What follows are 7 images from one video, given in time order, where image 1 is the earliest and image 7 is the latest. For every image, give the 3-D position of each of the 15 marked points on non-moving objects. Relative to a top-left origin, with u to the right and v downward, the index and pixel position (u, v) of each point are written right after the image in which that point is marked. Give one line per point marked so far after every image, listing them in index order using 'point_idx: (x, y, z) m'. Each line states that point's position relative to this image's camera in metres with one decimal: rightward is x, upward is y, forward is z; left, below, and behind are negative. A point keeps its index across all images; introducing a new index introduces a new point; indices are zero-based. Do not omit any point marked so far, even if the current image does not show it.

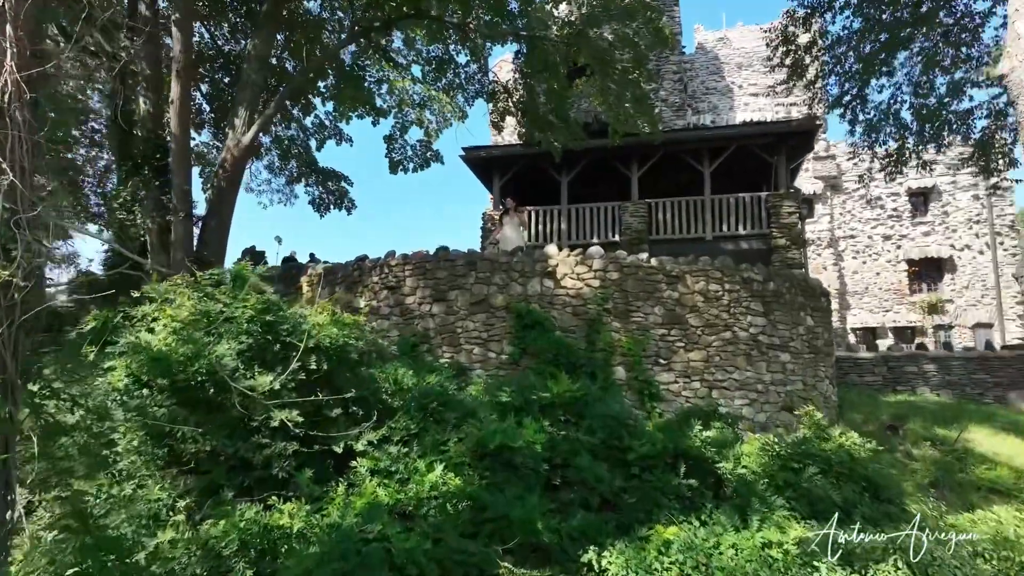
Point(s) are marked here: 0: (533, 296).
0: (+0.3, -0.1, +10.3) m
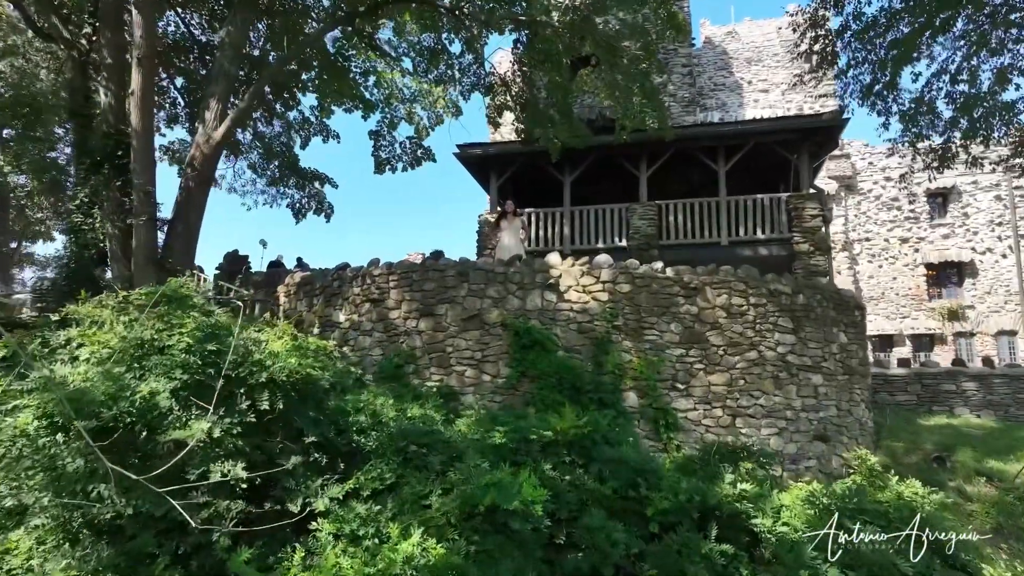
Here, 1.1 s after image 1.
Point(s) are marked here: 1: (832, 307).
0: (+0.3, -0.3, +9.1) m
1: (+4.5, -0.3, +9.9) m
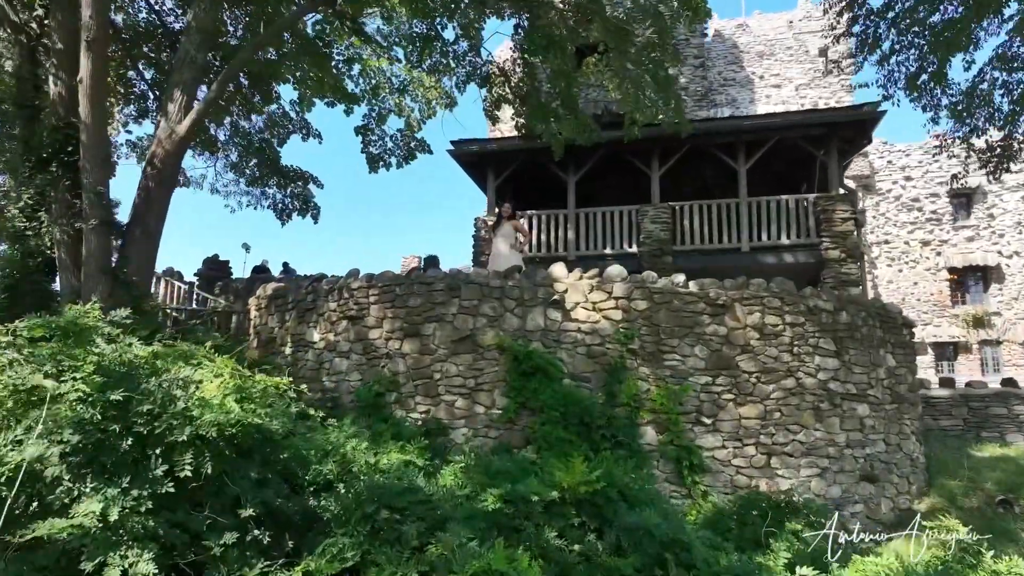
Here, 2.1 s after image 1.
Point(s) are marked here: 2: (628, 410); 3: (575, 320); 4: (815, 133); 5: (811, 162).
0: (+0.2, -0.5, +7.8) m
1: (+4.5, -0.5, +8.6) m
2: (+1.2, -1.3, +7.5) m
3: (+0.7, -0.4, +7.8) m
4: (+5.4, +2.8, +12.5) m
5: (+5.9, +2.5, +13.9) m
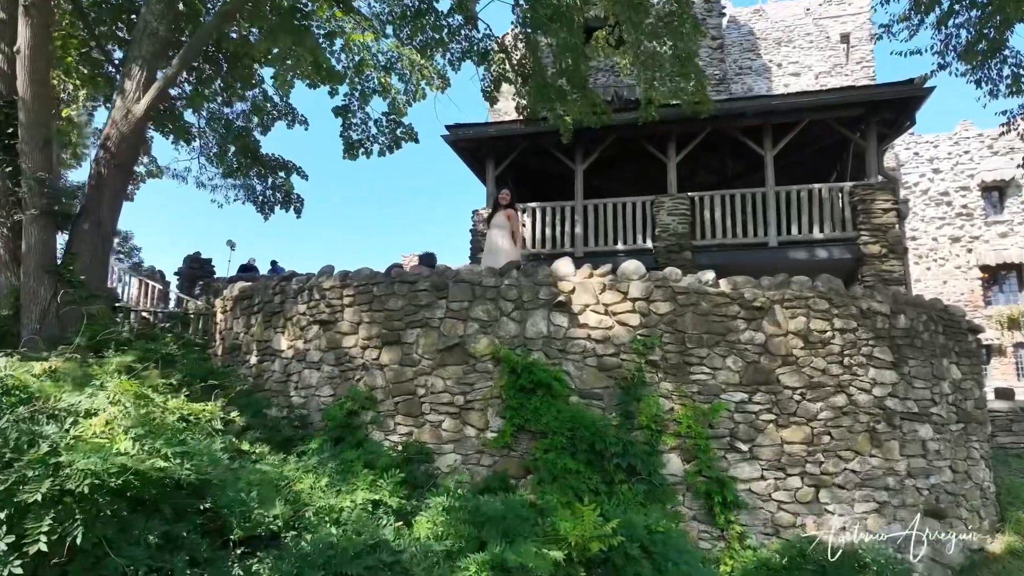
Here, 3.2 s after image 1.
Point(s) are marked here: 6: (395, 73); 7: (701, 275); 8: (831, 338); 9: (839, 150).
0: (+0.2, -0.5, +6.6) m
1: (+4.5, -0.4, +7.3) m
2: (+1.2, -1.3, +6.2) m
3: (+0.7, -0.4, +6.6) m
4: (+5.4, +2.8, +11.2) m
5: (+5.9, +2.6, +12.6) m
6: (-2.0, +3.7, +11.9) m
7: (+1.8, +0.1, +6.6) m
8: (+3.0, -0.5, +6.6) m
9: (+6.0, +2.5, +12.7) m
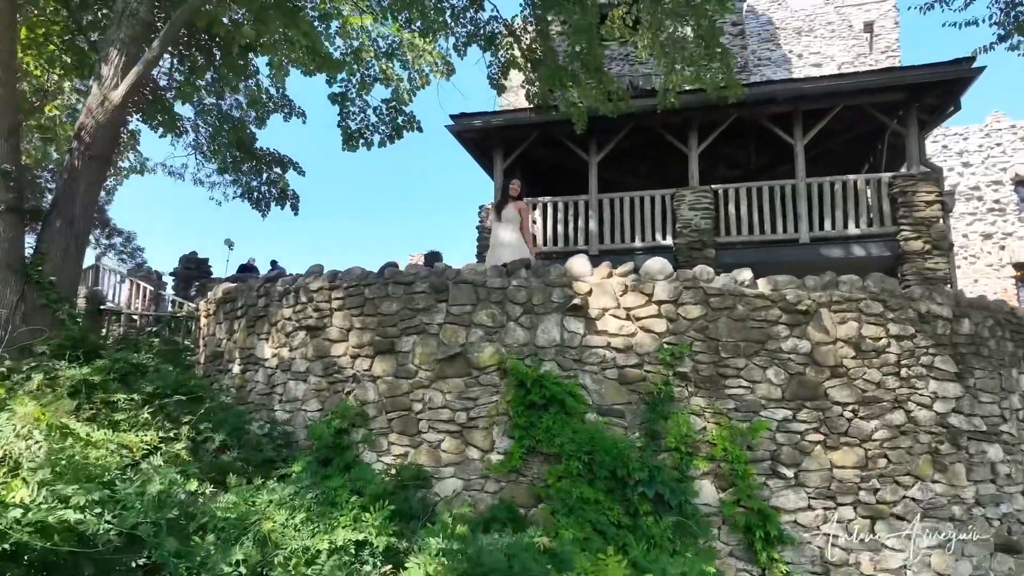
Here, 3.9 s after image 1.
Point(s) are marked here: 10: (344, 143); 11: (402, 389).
0: (+0.3, -0.5, +5.8) m
1: (+4.5, -0.4, +6.4) m
2: (+1.3, -1.3, +5.4) m
3: (+0.7, -0.4, +5.8) m
4: (+5.6, +2.8, +10.3) m
5: (+6.1, +2.6, +11.7) m
6: (-1.8, +3.7, +11.1) m
7: (+1.9, +0.1, +5.8) m
8: (+3.1, -0.5, +5.8) m
9: (+6.1, +2.5, +11.8) m
10: (-2.4, +2.1, +9.9) m
11: (-1.0, -0.9, +6.1) m
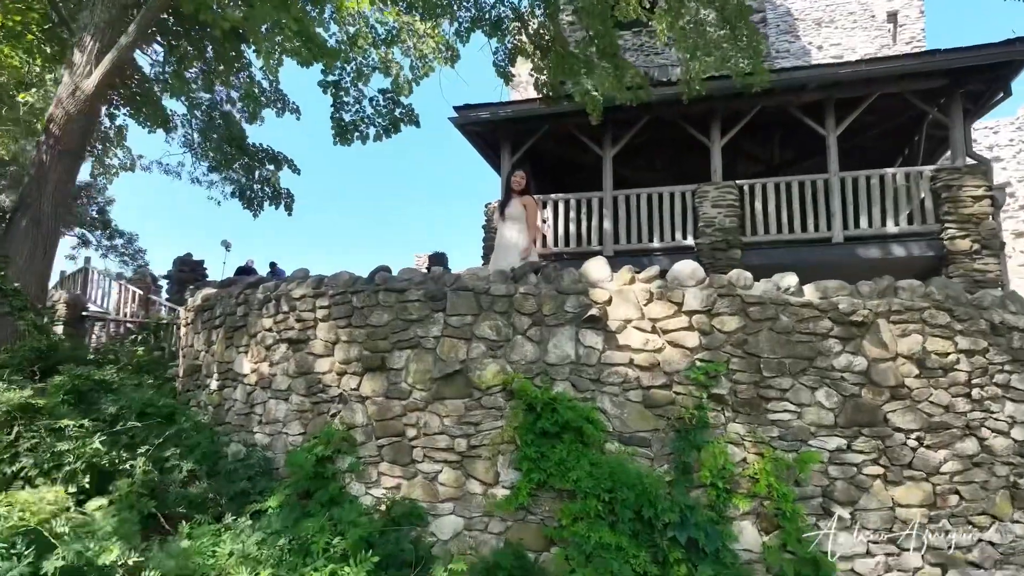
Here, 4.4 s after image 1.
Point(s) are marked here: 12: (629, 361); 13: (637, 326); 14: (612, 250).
0: (+0.3, -0.6, +5.0) m
1: (+4.6, -0.5, +5.6) m
2: (+1.3, -1.4, +4.6) m
3: (+0.8, -0.4, +5.0) m
4: (+5.7, +2.7, +9.4) m
5: (+6.2, +2.5, +10.8) m
6: (-1.7, +3.6, +10.4) m
7: (+1.9, +0.1, +5.0) m
8: (+3.1, -0.5, +4.9) m
9: (+6.2, +2.5, +11.0) m
10: (-2.3, +2.0, +9.2) m
11: (-0.9, -0.9, +5.3) m
12: (+0.8, -0.5, +4.9) m
13: (+0.9, -0.3, +5.0) m
14: (+1.5, +0.6, +10.2) m
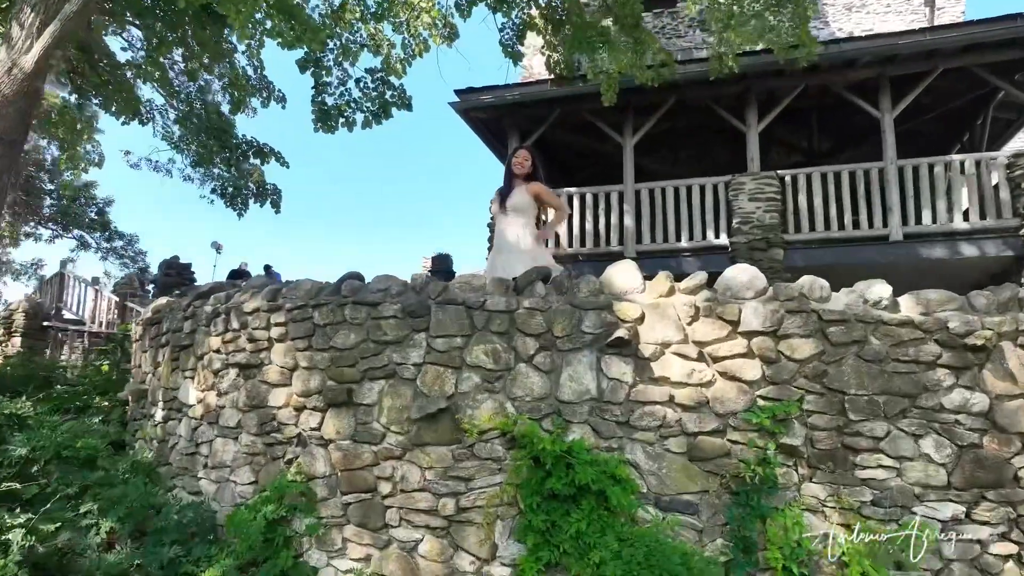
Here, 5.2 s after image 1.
0: (+0.3, -0.6, +3.8) m
1: (+4.6, -0.6, +4.3) m
2: (+1.3, -1.4, +3.4) m
3: (+0.8, -0.5, +3.8) m
4: (+5.8, +2.7, +8.1) m
5: (+6.3, +2.5, +9.5) m
6: (-1.6, +3.5, +9.2) m
7: (+1.9, 0.0, +3.8) m
8: (+3.1, -0.6, +3.7) m
9: (+6.4, +2.4, +9.7) m
10: (-2.2, +1.9, +8.0) m
11: (-0.9, -1.0, +4.1) m
12: (+0.8, -0.6, +3.7) m
13: (+0.9, -0.3, +3.8) m
14: (+1.6, +0.5, +9.0) m
